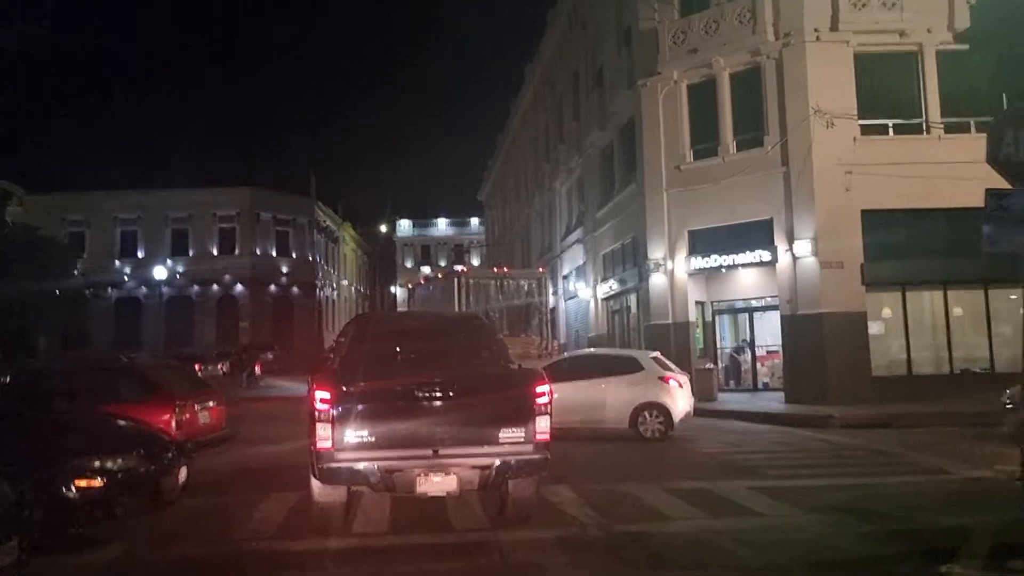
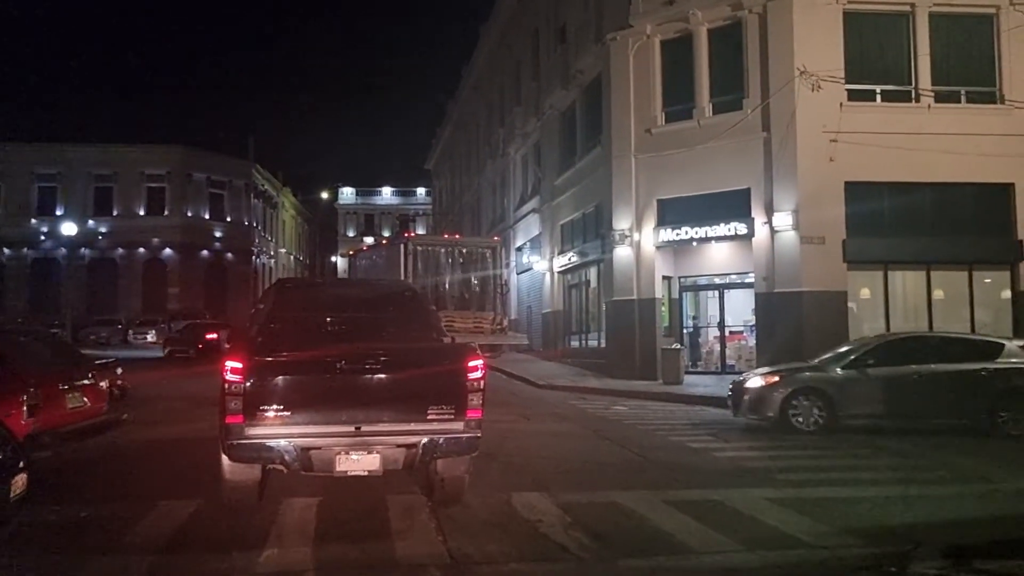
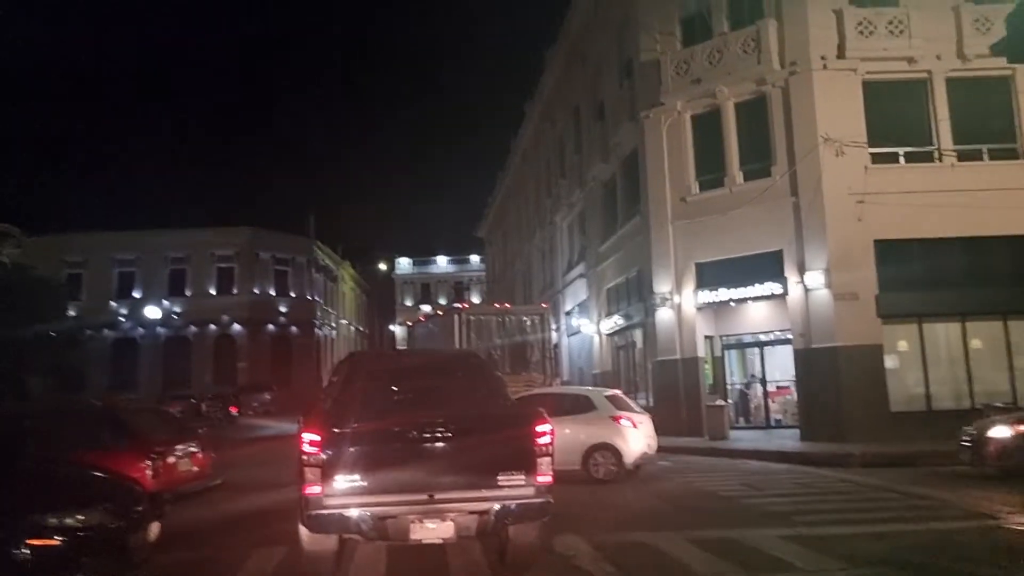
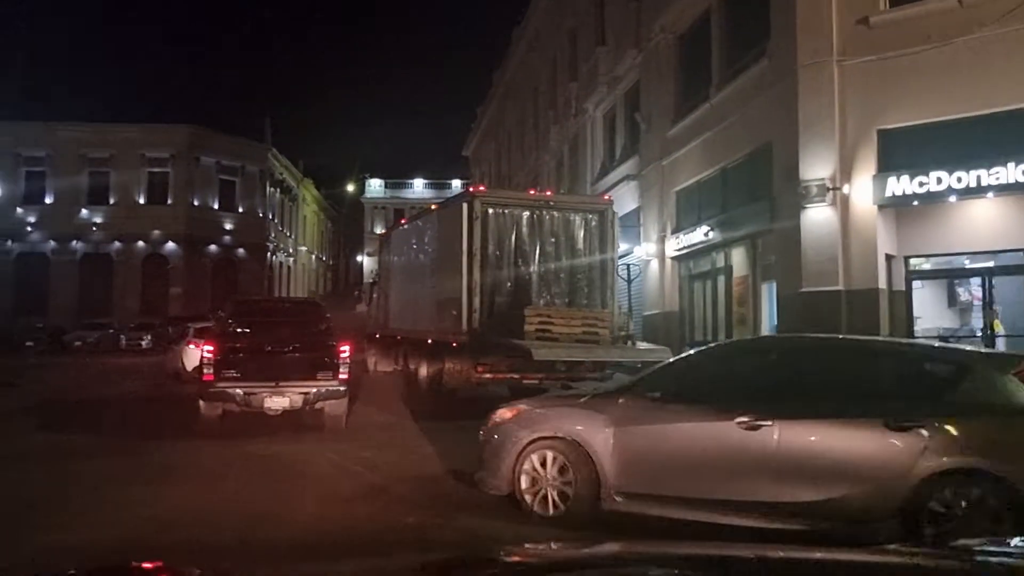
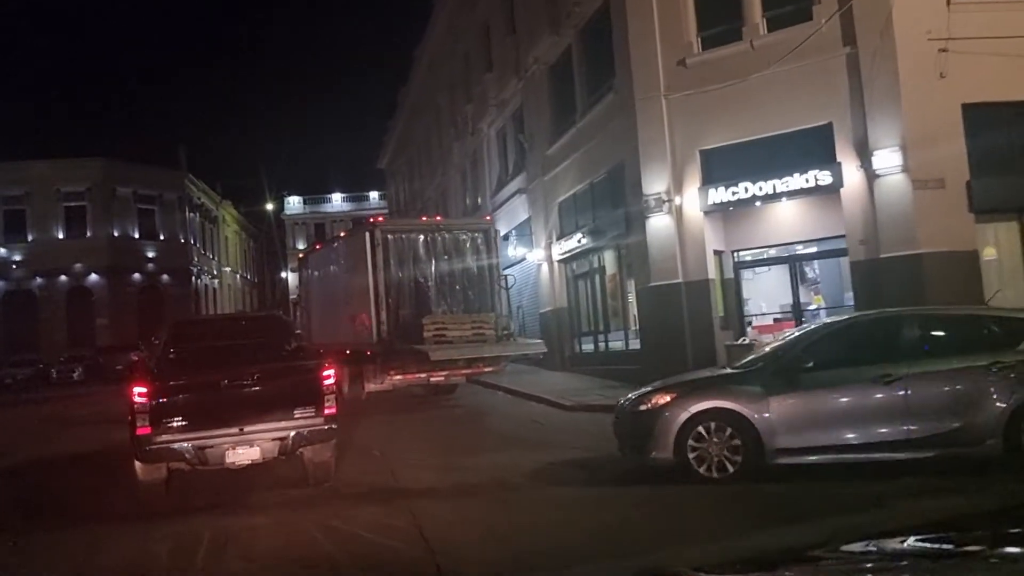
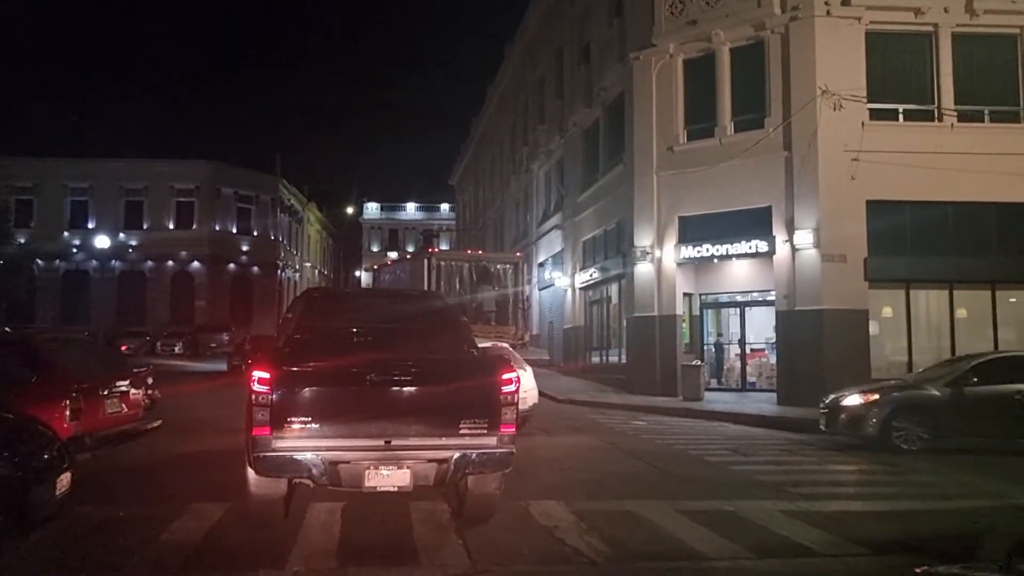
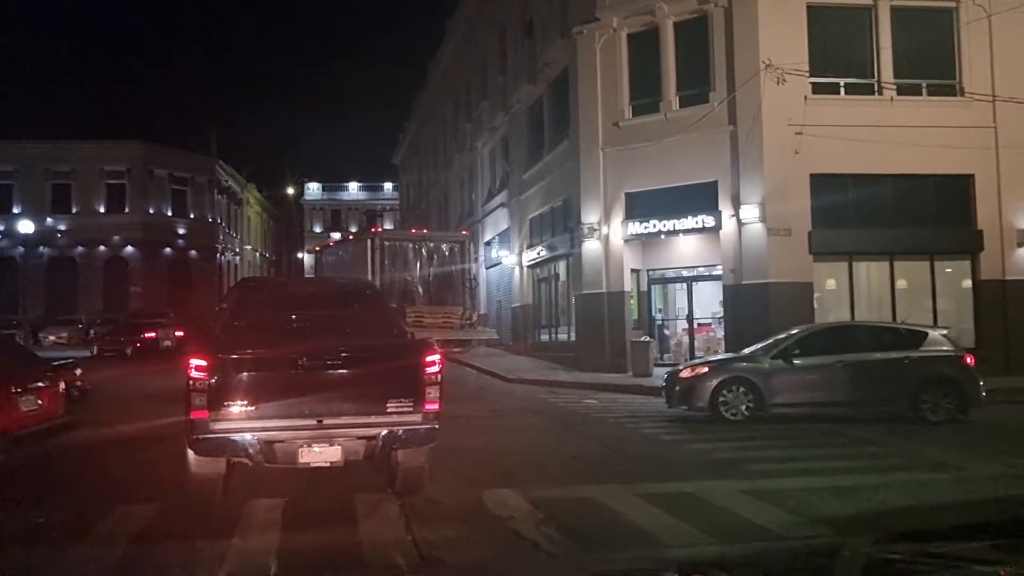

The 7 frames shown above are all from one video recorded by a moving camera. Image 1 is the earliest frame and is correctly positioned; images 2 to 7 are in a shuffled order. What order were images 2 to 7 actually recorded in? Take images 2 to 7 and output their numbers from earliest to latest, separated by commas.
3, 6, 2, 7, 5, 4
